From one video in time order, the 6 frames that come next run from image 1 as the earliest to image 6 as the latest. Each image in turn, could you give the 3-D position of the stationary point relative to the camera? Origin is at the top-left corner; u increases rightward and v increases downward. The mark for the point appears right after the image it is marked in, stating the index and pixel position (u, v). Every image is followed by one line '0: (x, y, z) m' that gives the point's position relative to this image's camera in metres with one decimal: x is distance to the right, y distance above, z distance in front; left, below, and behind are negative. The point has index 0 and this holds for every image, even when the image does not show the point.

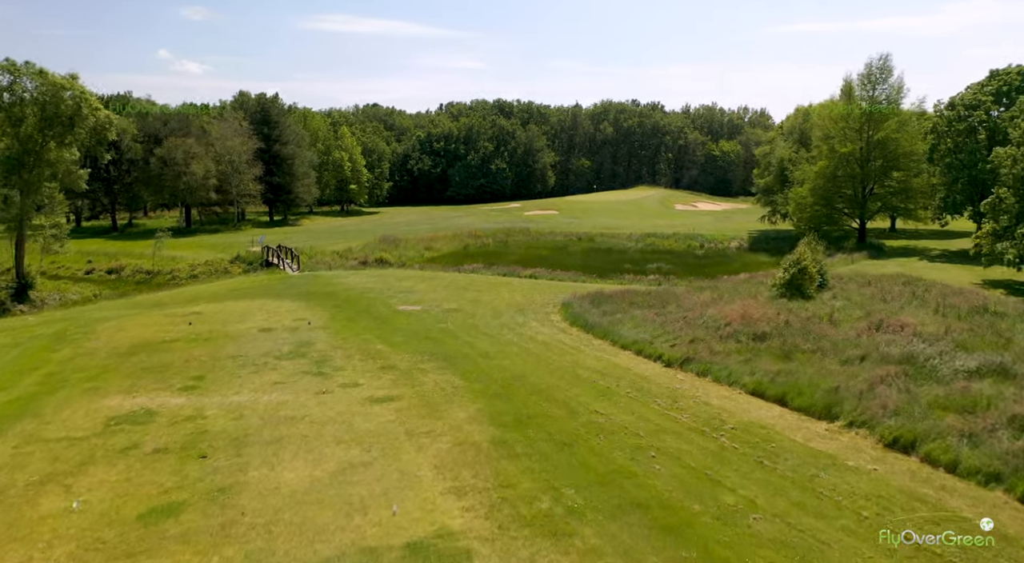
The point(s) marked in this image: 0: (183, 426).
0: (-5.6, -2.5, +11.3) m
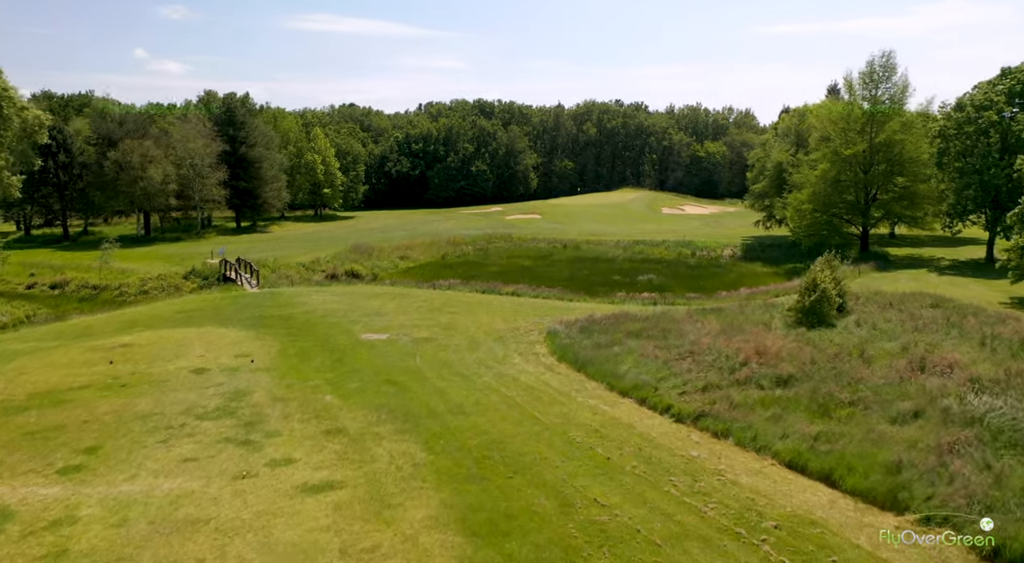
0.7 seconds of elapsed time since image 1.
0: (-5.9, -3.2, +8.3) m
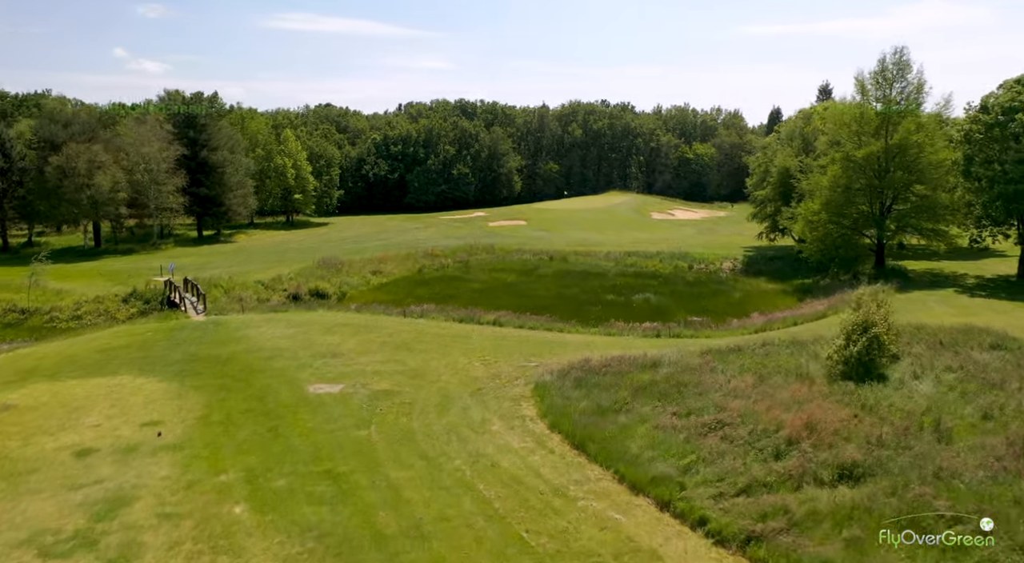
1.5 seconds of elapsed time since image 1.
0: (-6.1, -4.3, +4.6) m
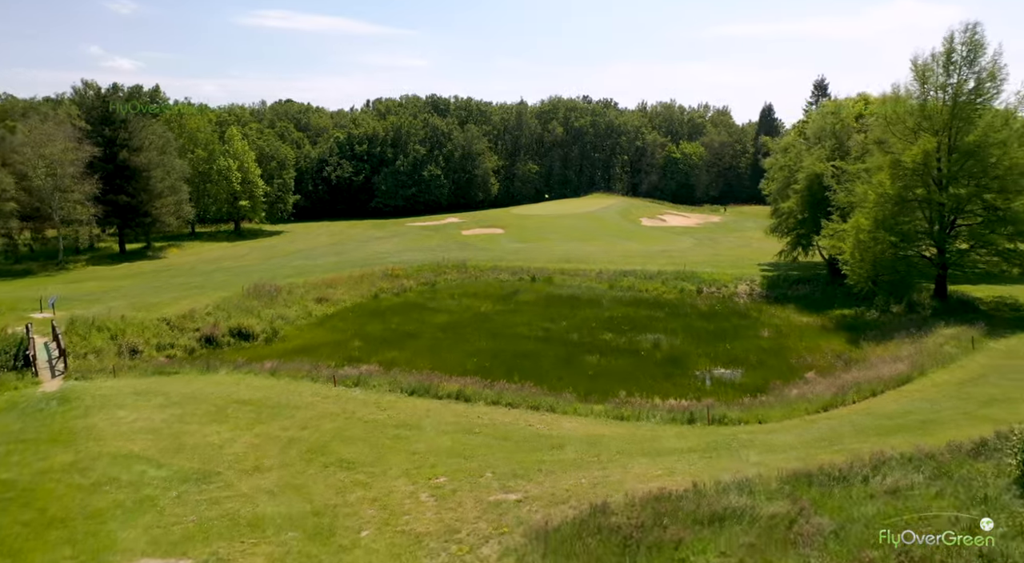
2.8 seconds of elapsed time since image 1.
0: (-6.2, -5.9, -2.8) m
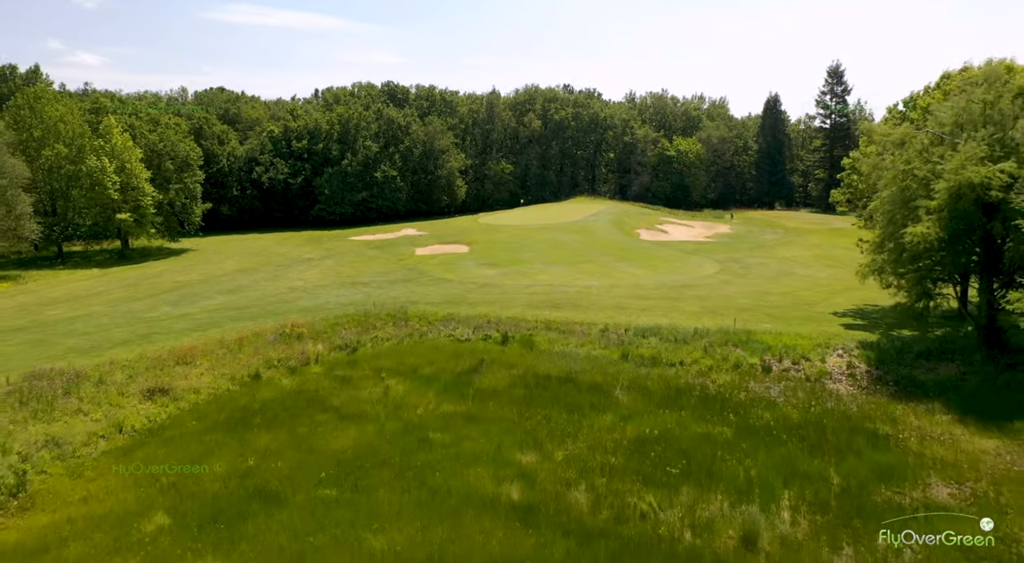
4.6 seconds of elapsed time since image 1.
0: (-6.2, -8.6, -16.5) m
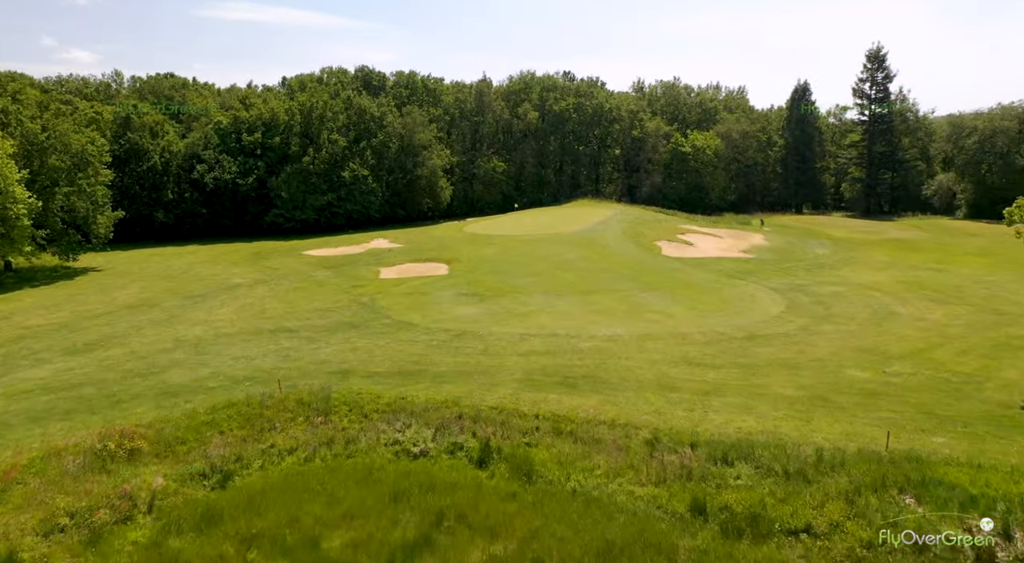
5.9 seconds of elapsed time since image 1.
0: (-6.2, -10.5, -27.6) m
